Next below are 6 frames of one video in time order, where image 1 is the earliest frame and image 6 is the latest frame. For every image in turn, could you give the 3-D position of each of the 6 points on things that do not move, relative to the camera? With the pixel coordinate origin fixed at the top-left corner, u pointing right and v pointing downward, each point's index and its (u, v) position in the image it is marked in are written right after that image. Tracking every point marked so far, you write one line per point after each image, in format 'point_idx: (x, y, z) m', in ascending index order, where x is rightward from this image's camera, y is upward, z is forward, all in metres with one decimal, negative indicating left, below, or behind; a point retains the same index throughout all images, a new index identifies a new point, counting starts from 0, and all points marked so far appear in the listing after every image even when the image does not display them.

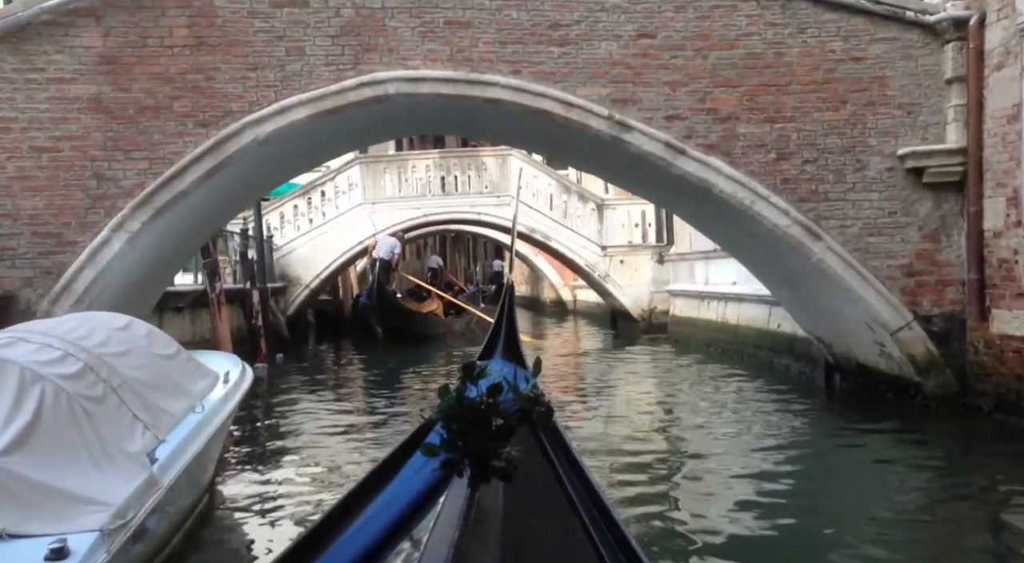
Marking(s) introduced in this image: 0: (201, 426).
0: (-1.3, -0.6, +3.7) m
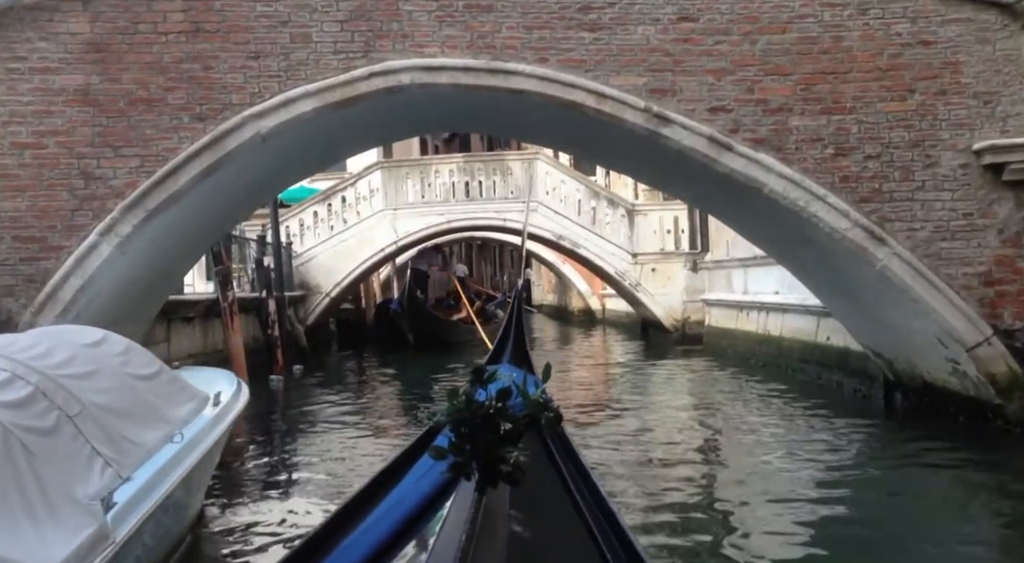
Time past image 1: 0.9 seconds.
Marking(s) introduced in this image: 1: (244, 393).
0: (-1.2, -0.7, +3.2) m
1: (-1.4, -0.6, +4.6) m
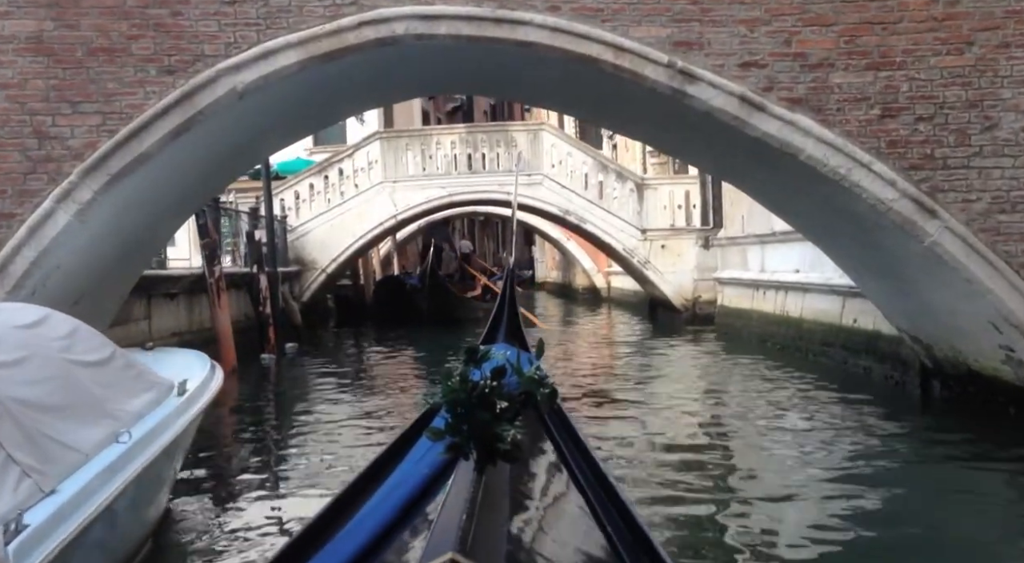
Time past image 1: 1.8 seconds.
0: (-1.2, -0.6, +2.7) m
1: (-1.4, -0.5, +4.1) m
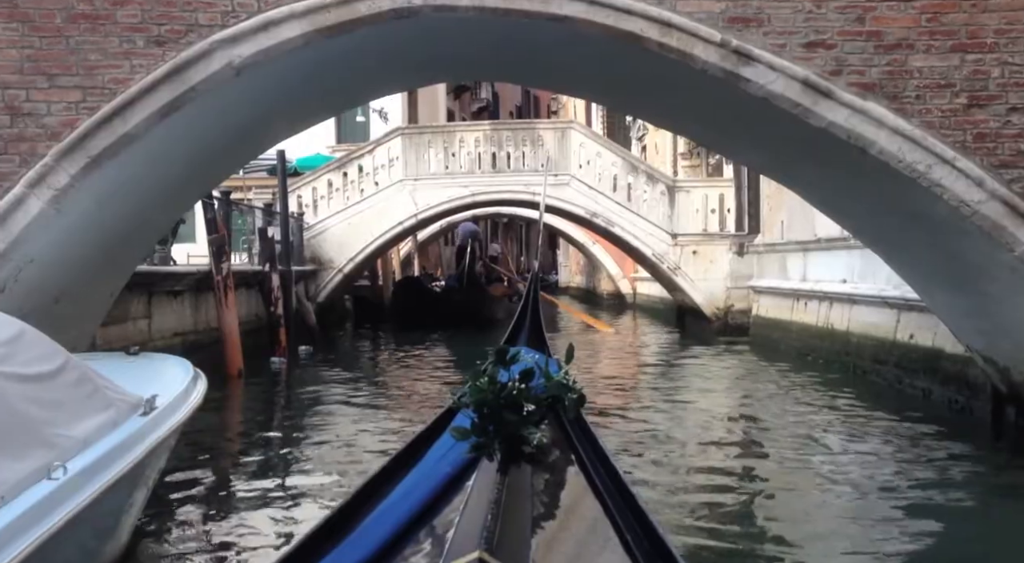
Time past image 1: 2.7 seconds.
0: (-1.1, -0.6, +2.2) m
1: (-1.3, -0.4, +3.6) m
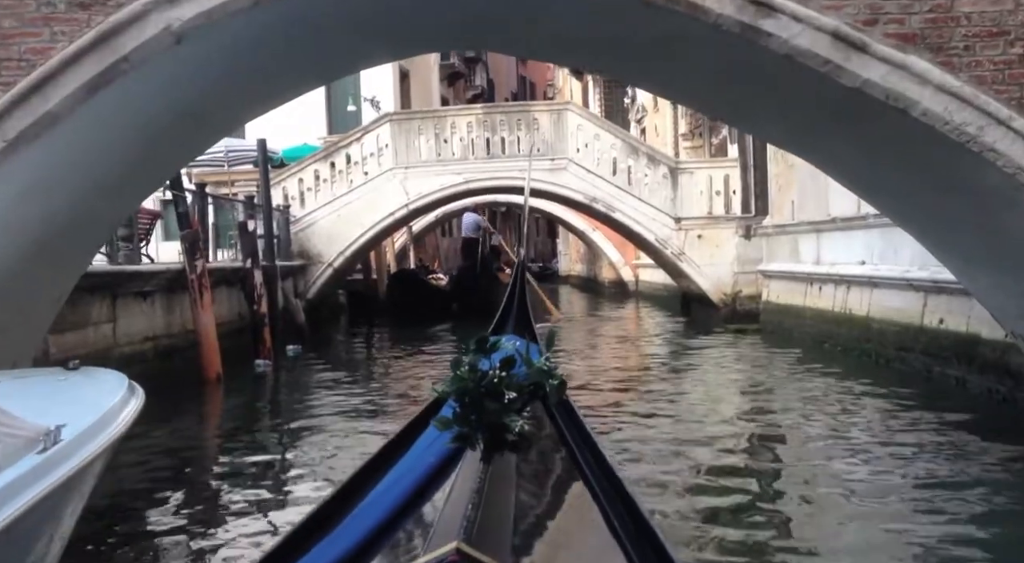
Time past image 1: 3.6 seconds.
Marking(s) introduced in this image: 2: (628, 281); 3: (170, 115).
0: (-1.2, -0.6, +1.6) m
1: (-1.3, -0.5, +3.1) m
2: (+2.6, 0.0, +19.5) m
3: (-1.6, +0.8, +4.0) m
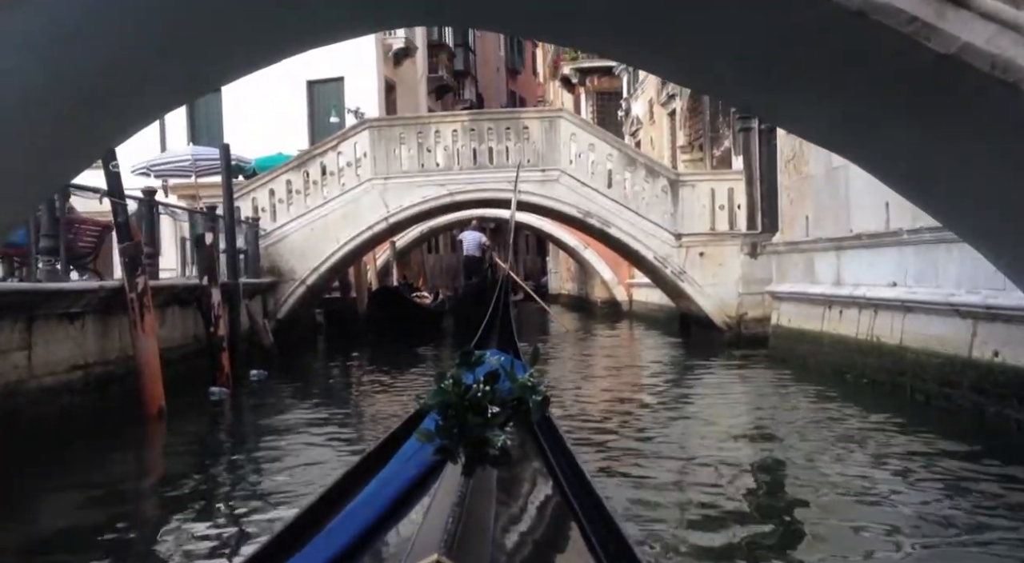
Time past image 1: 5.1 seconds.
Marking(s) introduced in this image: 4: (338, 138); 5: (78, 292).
0: (-1.2, -0.6, +0.7) m
1: (-1.4, -0.5, +2.1) m
2: (+2.4, -0.4, +18.6) m
3: (-1.6, +0.7, +3.1) m
4: (-2.2, +1.8, +11.1) m
5: (-3.0, -0.1, +6.1) m
